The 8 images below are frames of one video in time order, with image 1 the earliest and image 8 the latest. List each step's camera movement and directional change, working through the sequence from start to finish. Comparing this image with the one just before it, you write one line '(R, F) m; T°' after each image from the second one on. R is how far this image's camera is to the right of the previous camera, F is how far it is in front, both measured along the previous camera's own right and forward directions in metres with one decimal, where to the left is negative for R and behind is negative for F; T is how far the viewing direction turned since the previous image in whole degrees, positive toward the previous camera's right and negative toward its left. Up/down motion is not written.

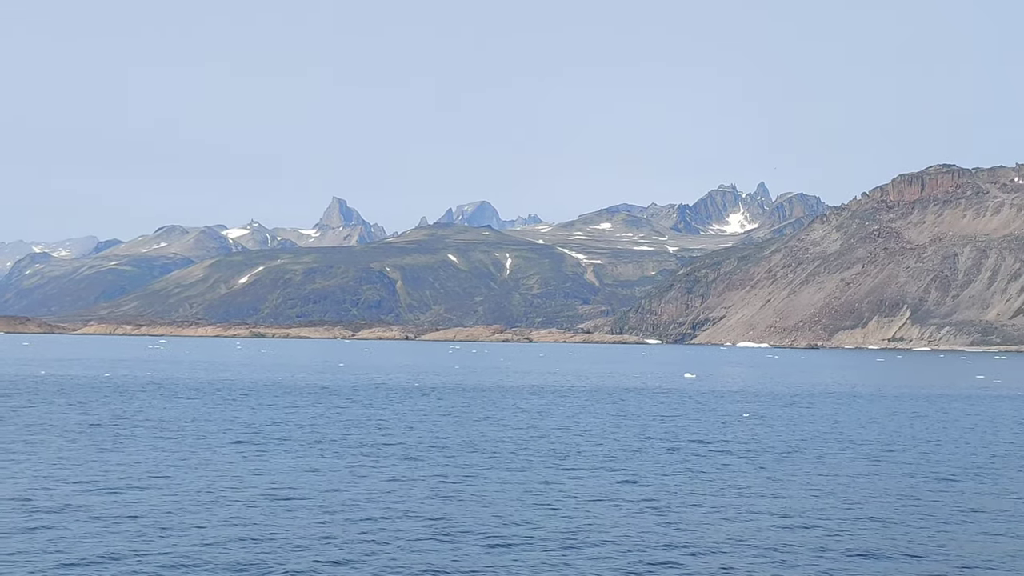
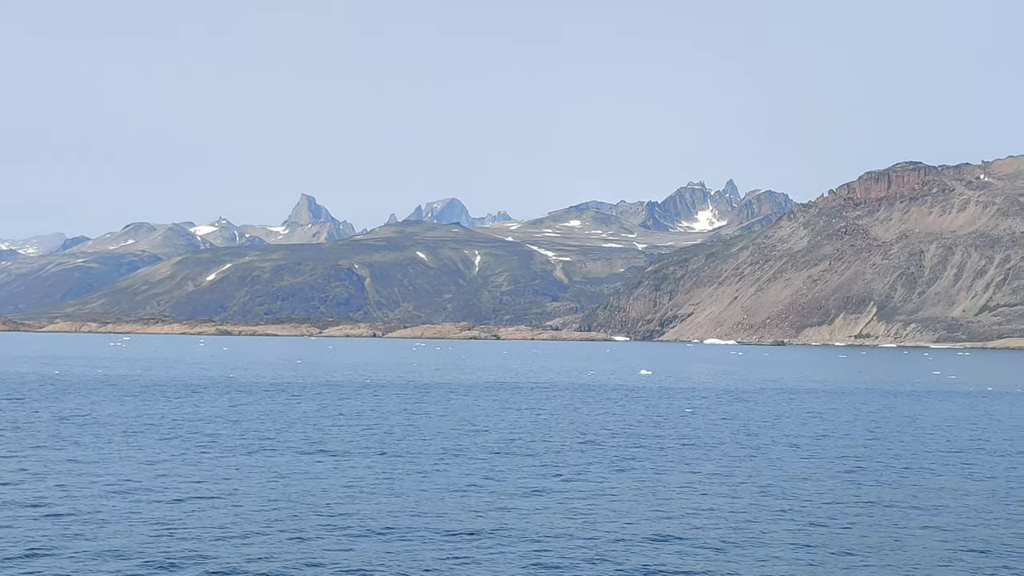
(+3.6, -0.6) m; 0°
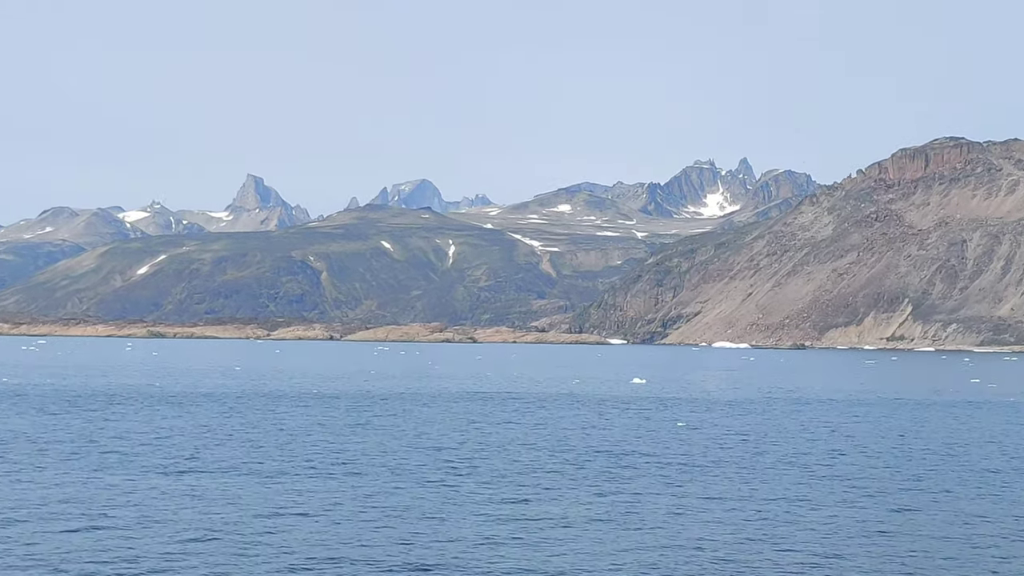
(+2.5, +29.8) m; 0°
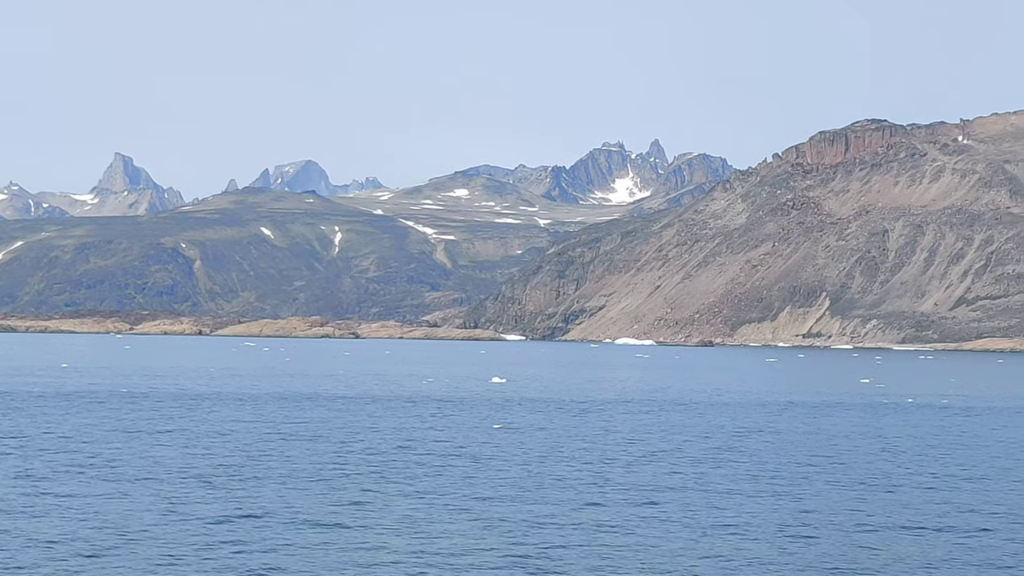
(+10.3, +13.6) m; +1°
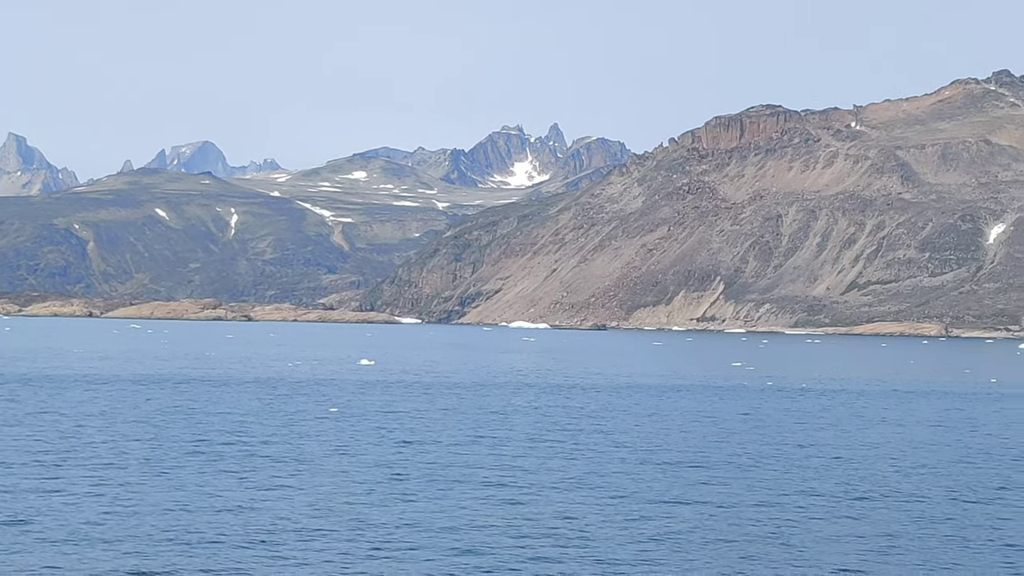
(+6.1, -0.3) m; +2°
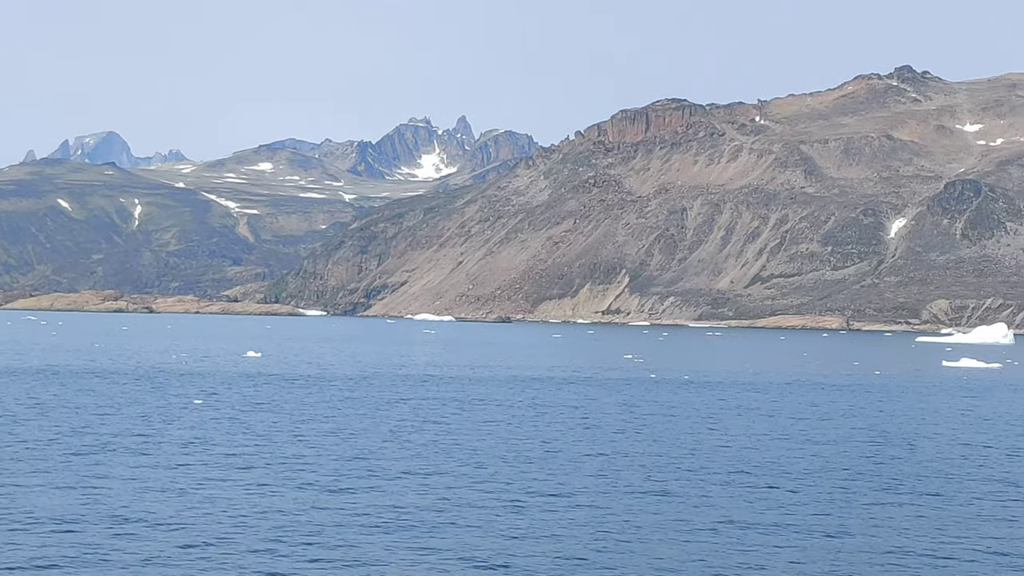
(+3.8, -0.1) m; +2°
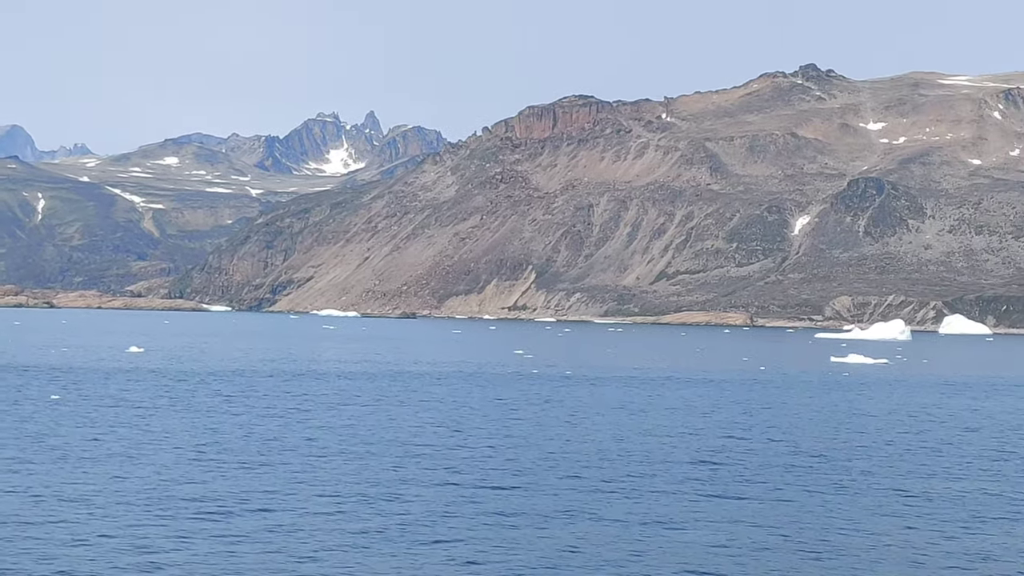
(+4.4, -0.1) m; +2°
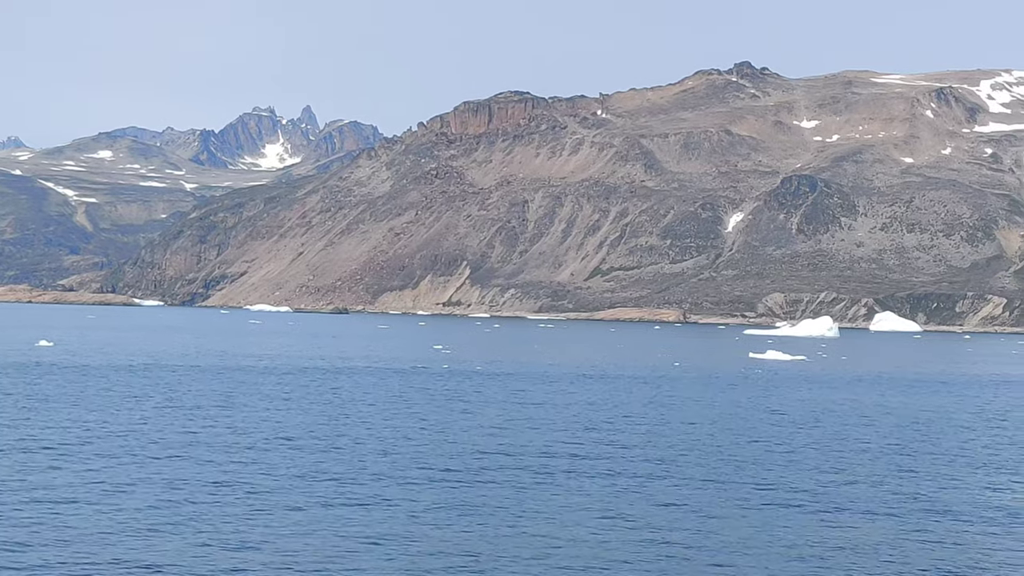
(+4.3, 0.0) m; +1°
